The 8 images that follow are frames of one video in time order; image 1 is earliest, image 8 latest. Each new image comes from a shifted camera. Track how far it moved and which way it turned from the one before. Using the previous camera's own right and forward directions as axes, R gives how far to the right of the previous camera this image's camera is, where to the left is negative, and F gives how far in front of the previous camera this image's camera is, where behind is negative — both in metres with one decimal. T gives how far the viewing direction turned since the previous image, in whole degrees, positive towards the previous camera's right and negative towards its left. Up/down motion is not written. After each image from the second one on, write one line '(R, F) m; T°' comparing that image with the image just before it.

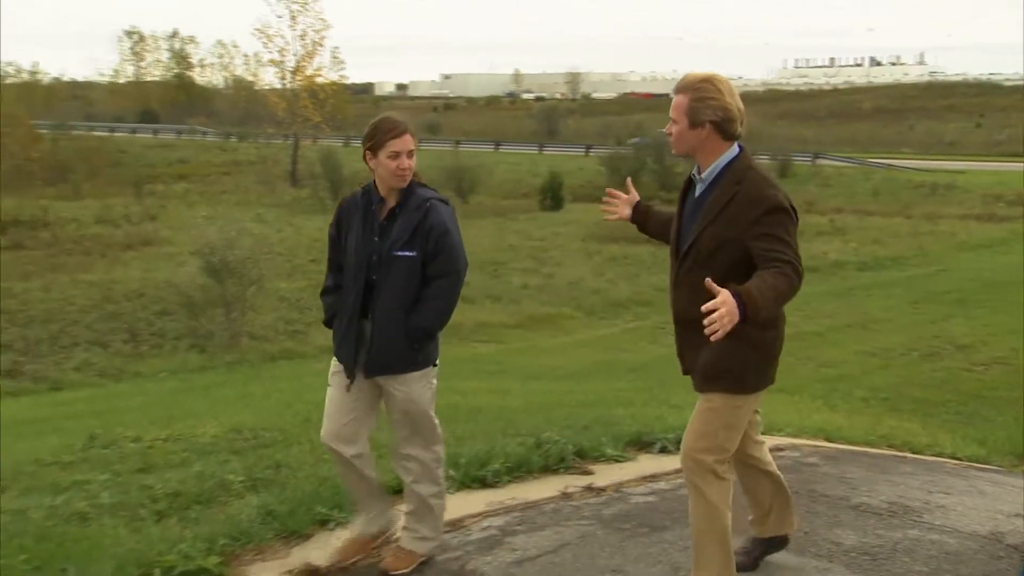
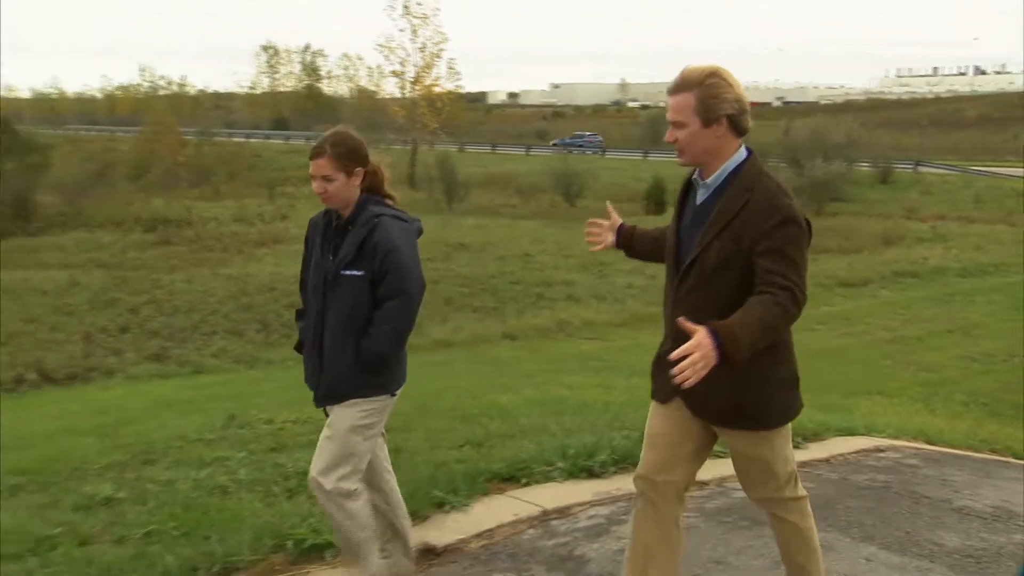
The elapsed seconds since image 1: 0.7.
(0.0, -0.3) m; -6°
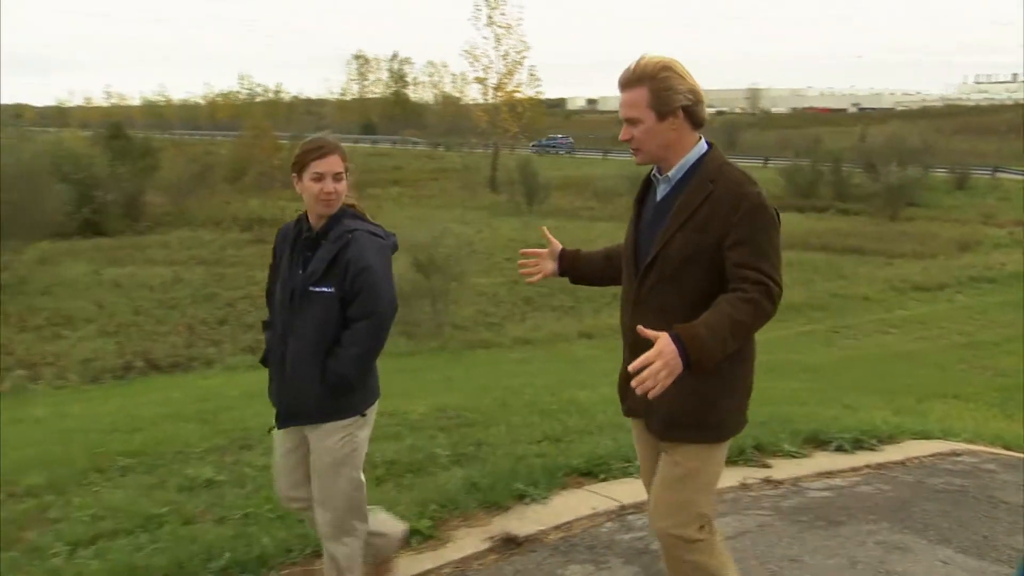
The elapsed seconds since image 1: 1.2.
(-0.1, -0.2) m; -4°
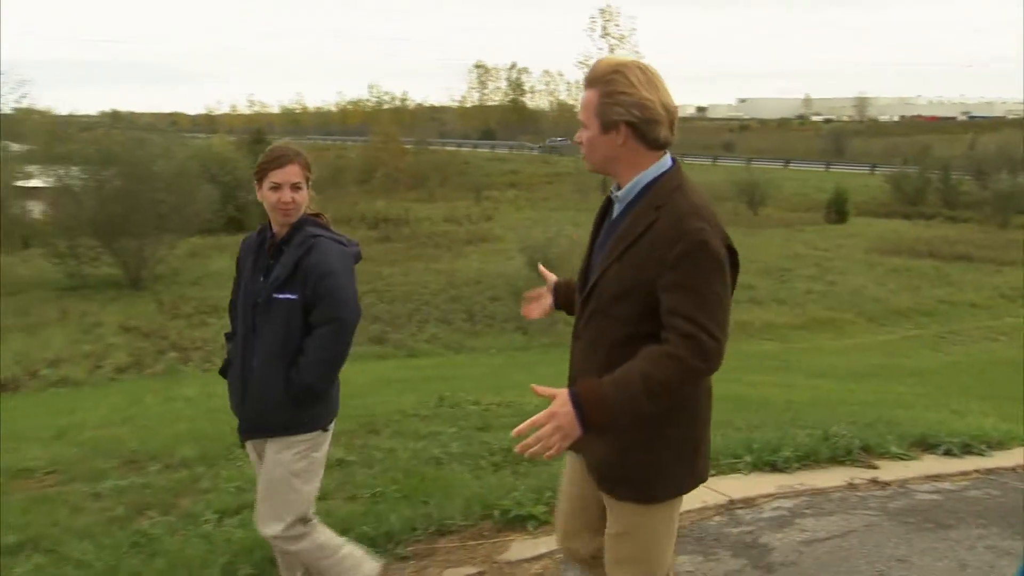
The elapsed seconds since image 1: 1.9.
(-0.3, -0.3) m; -5°
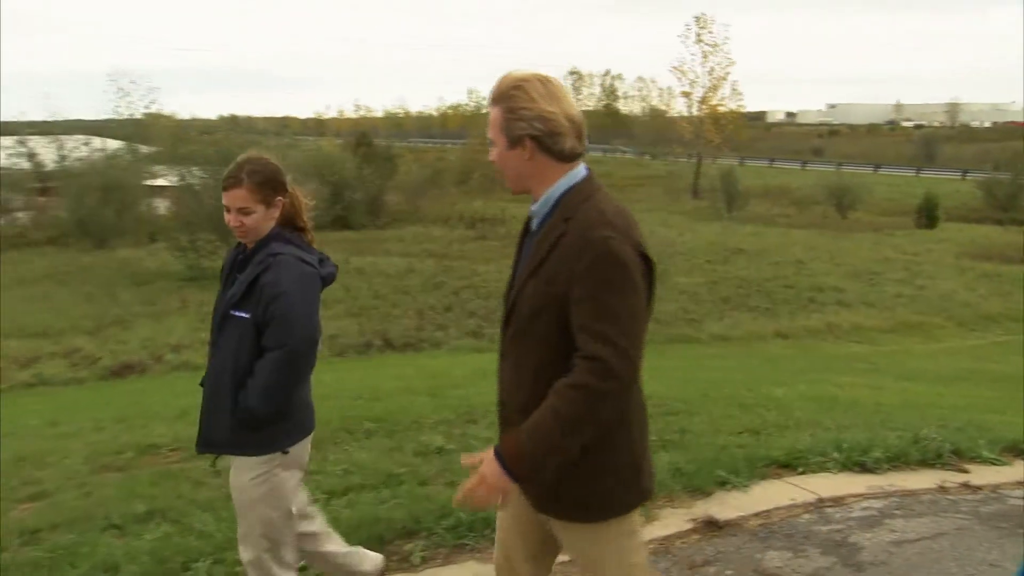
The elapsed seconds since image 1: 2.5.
(-0.2, -0.2) m; -4°
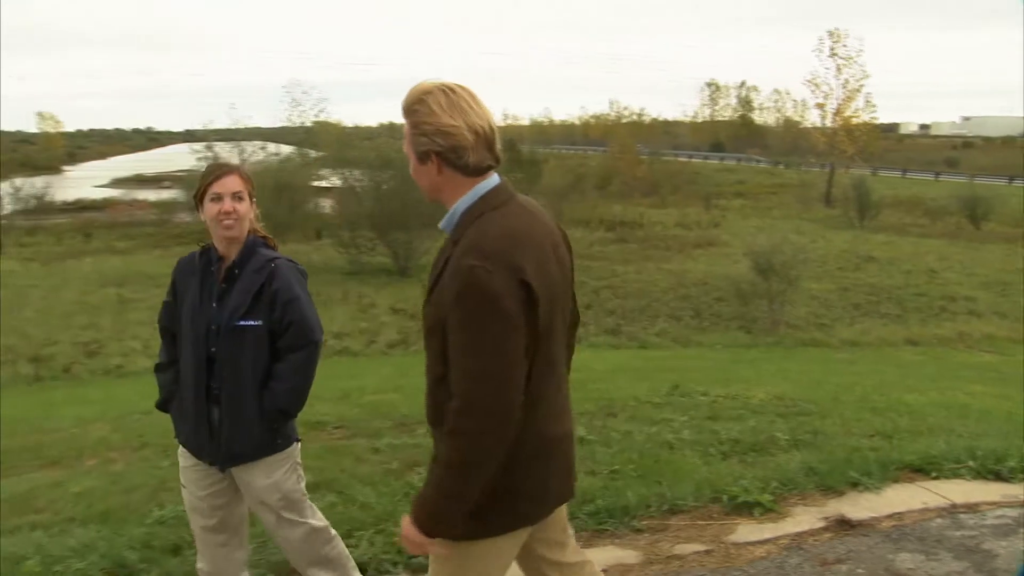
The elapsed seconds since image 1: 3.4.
(-0.4, -0.4) m; -5°
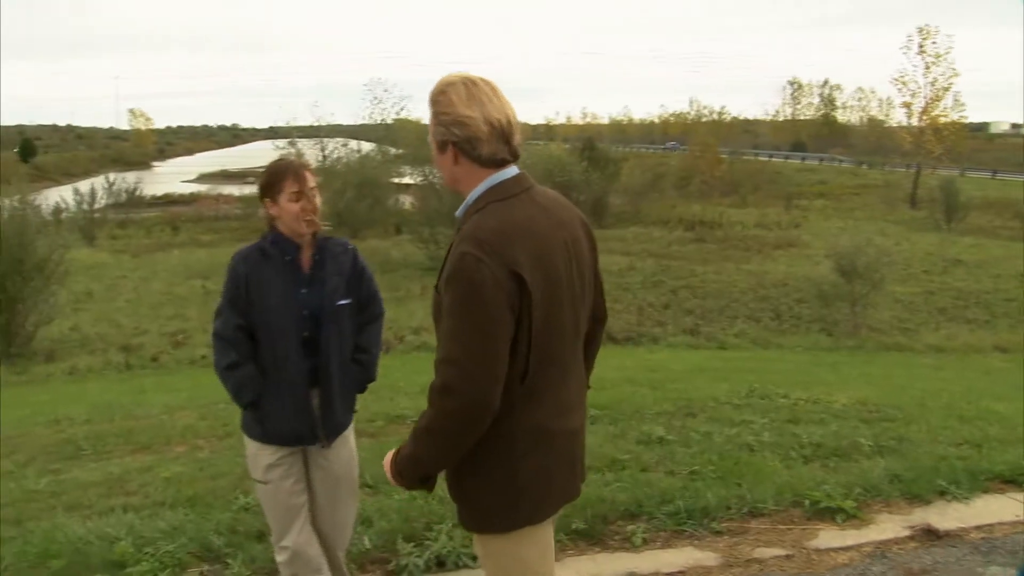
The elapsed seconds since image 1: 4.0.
(-0.2, 0.0) m; -3°
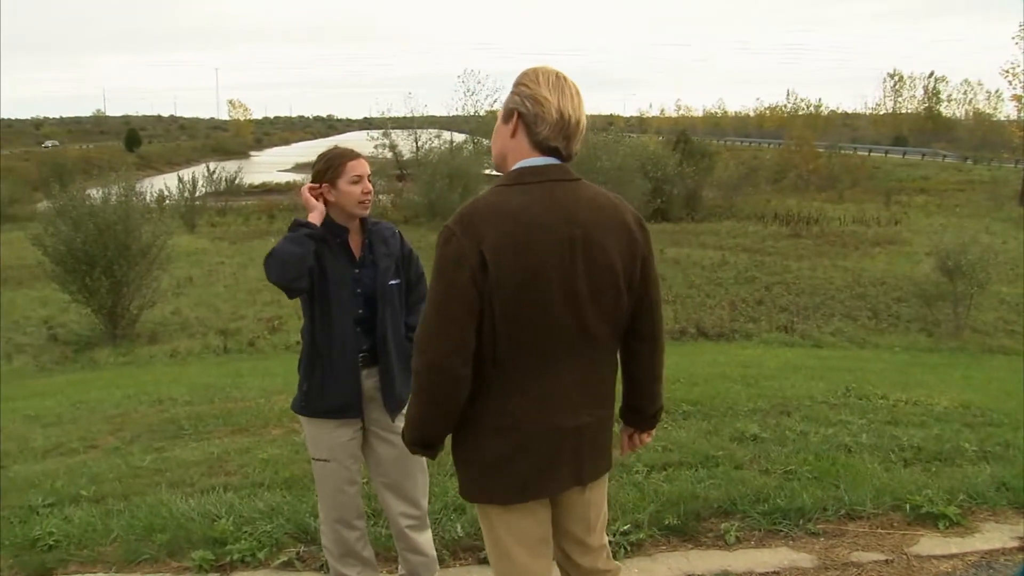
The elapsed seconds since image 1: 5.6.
(-0.2, 0.0) m; -4°
